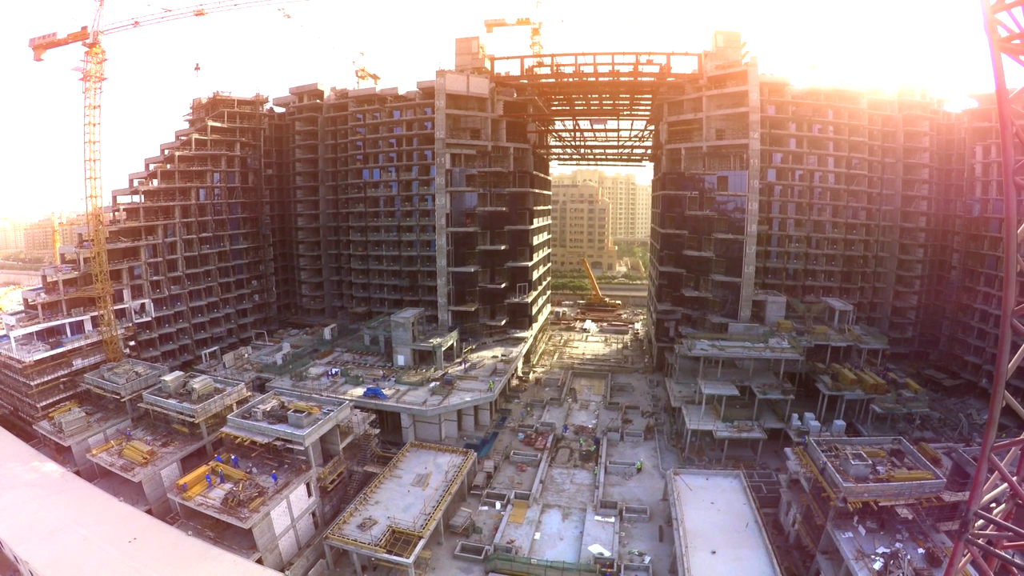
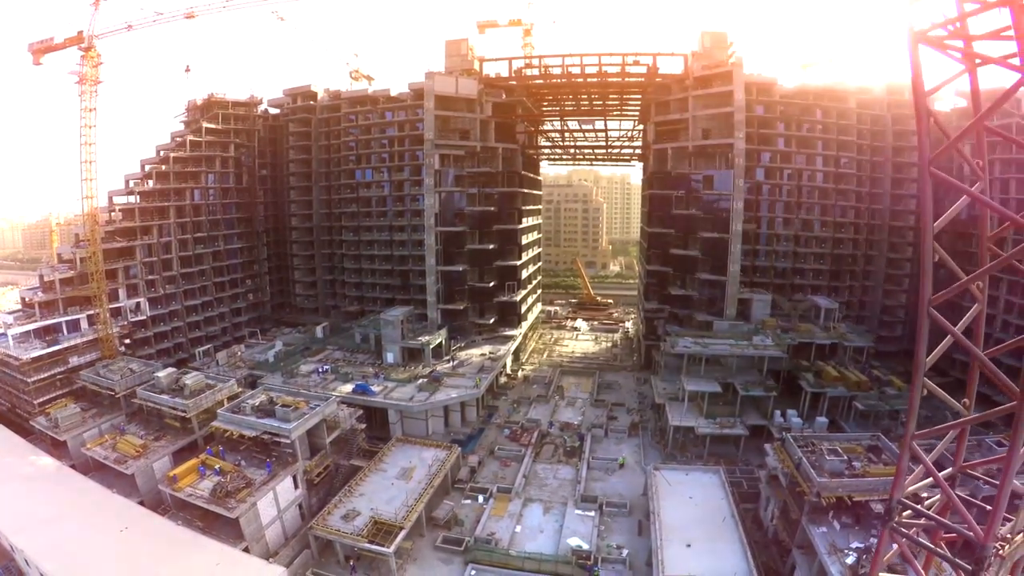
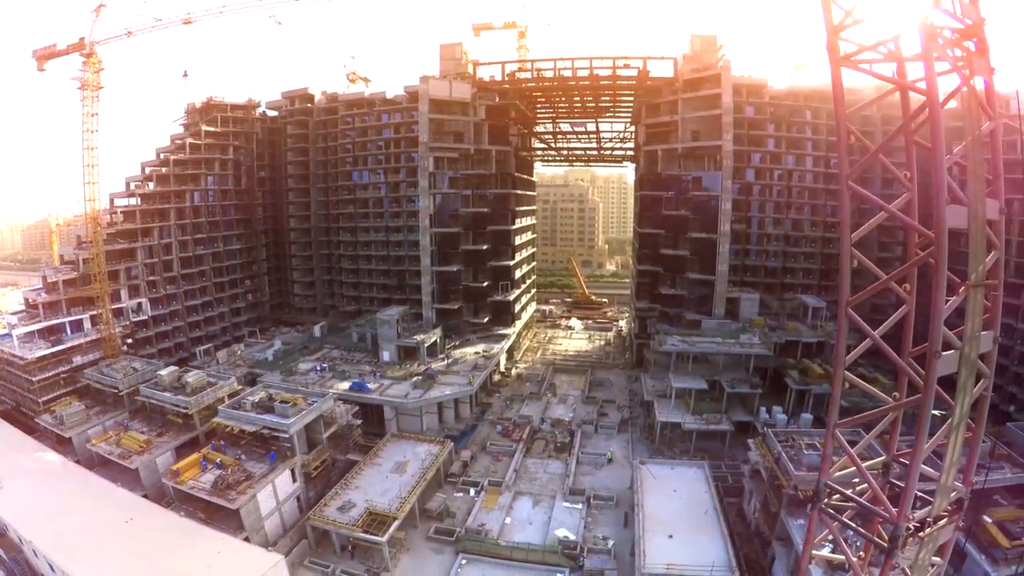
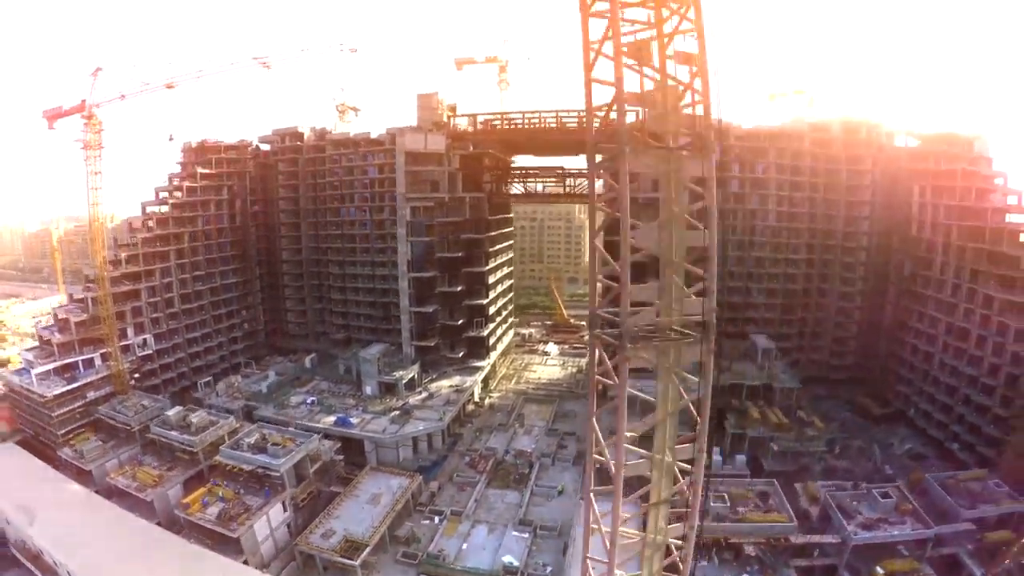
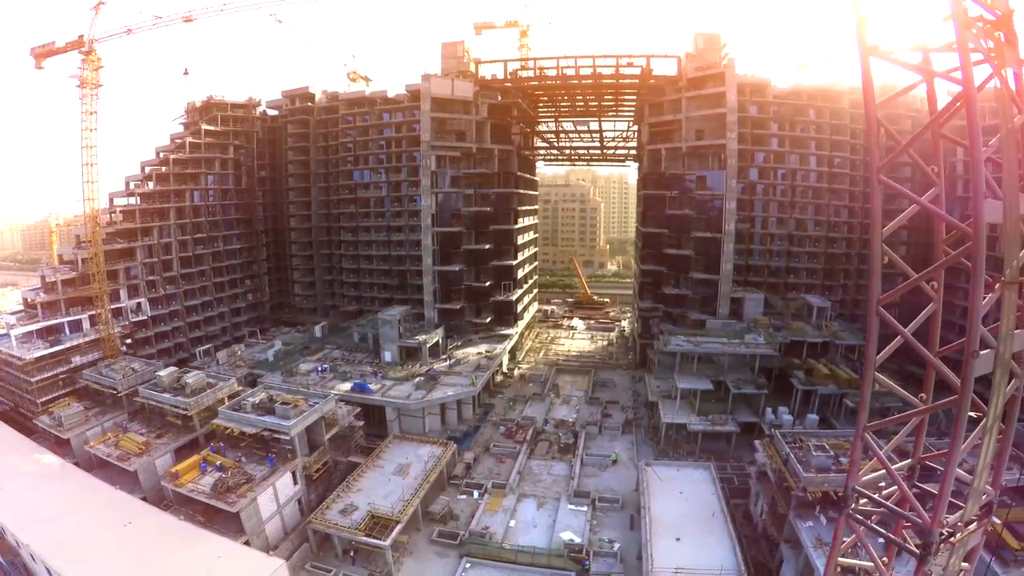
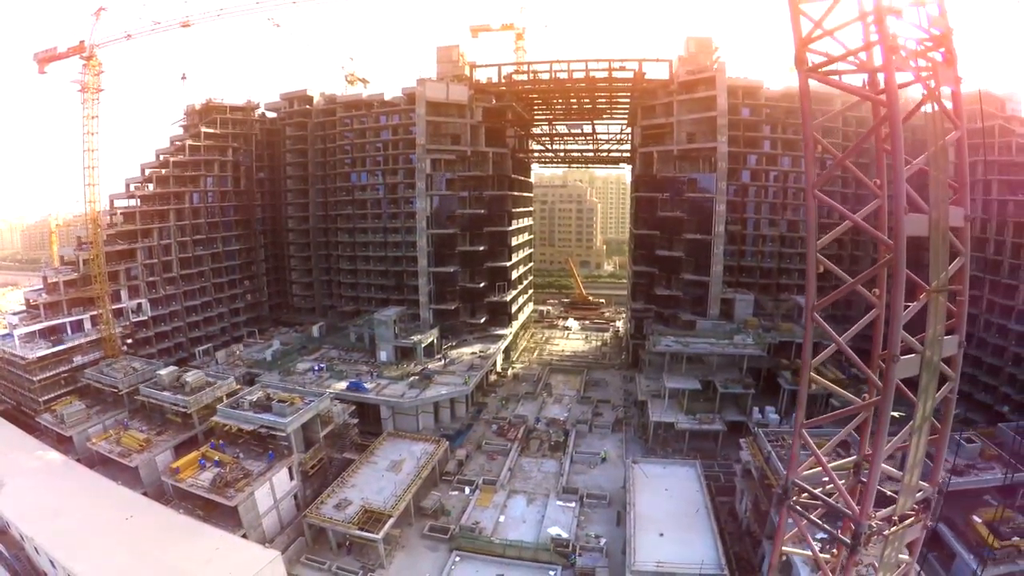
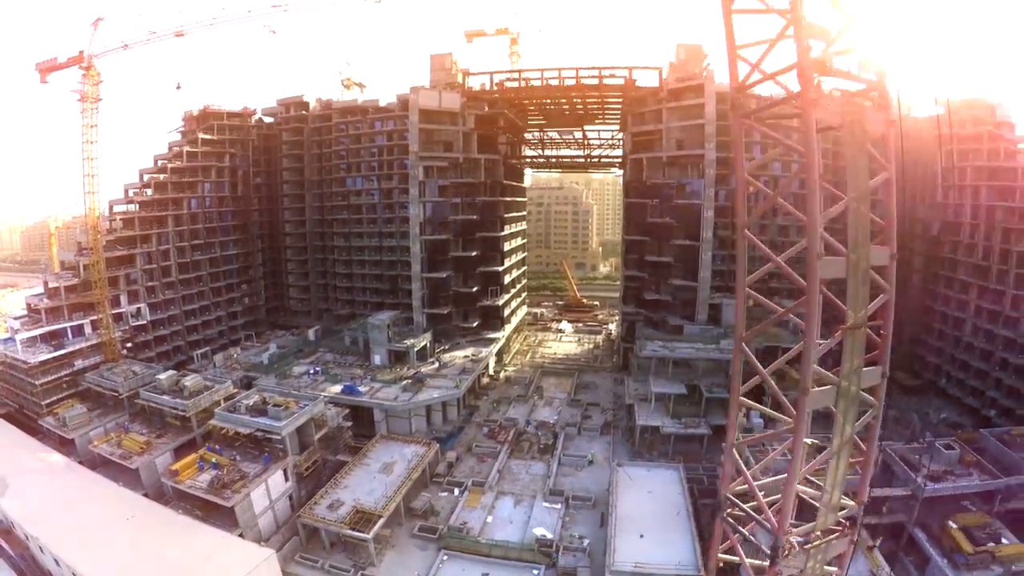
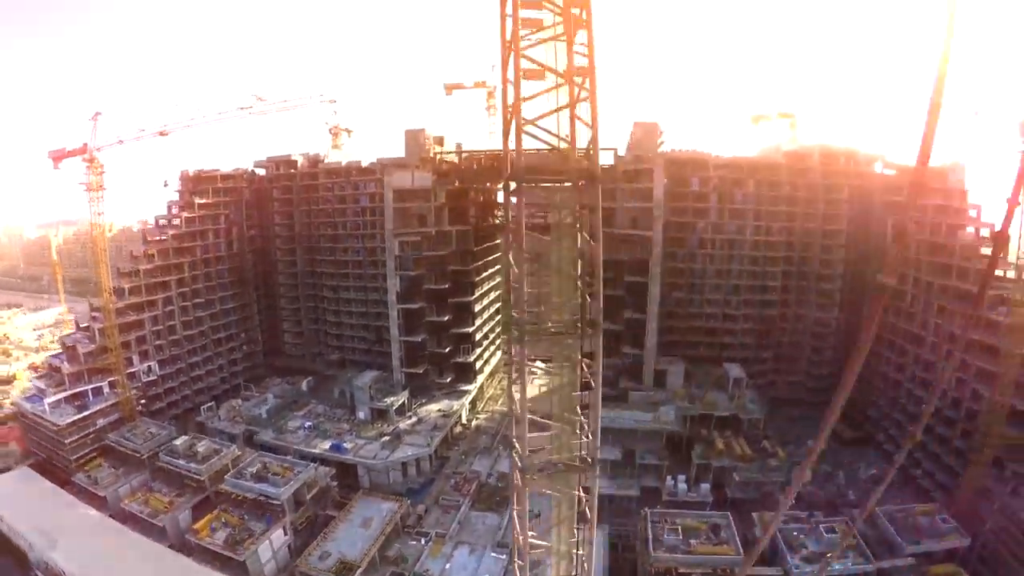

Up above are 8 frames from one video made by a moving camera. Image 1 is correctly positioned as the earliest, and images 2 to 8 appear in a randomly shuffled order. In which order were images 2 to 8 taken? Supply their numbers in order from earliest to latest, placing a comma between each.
2, 5, 3, 6, 7, 4, 8
